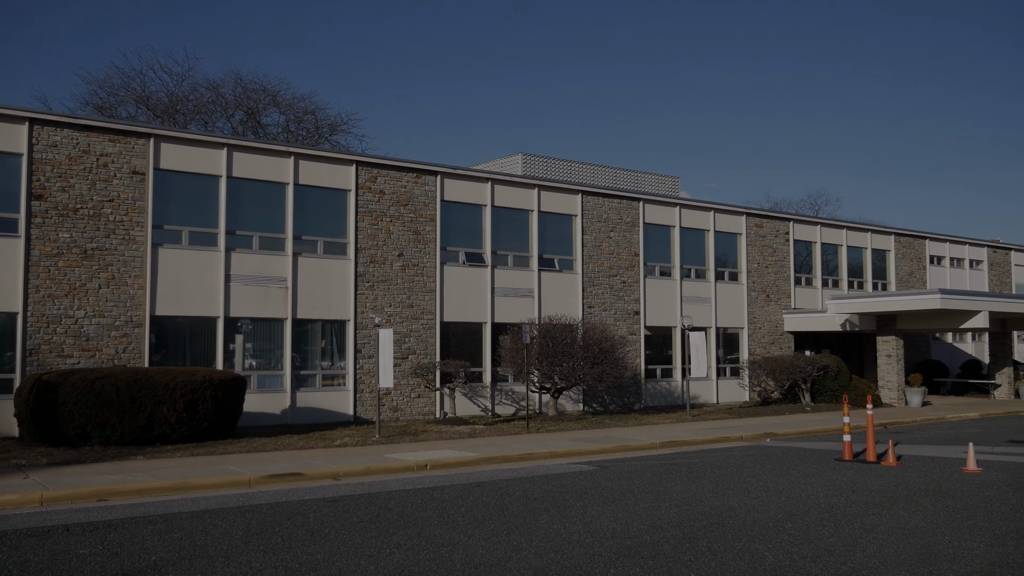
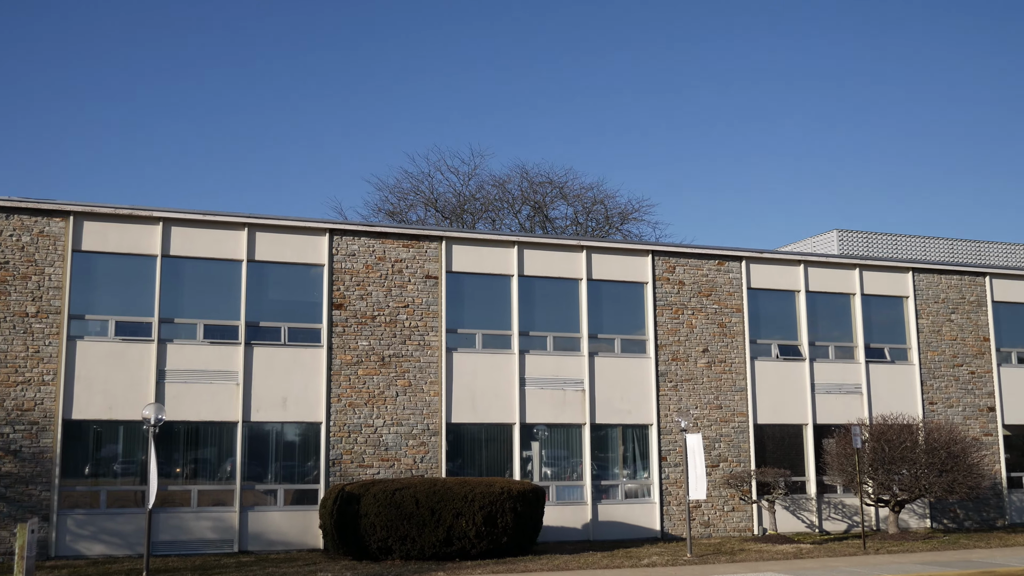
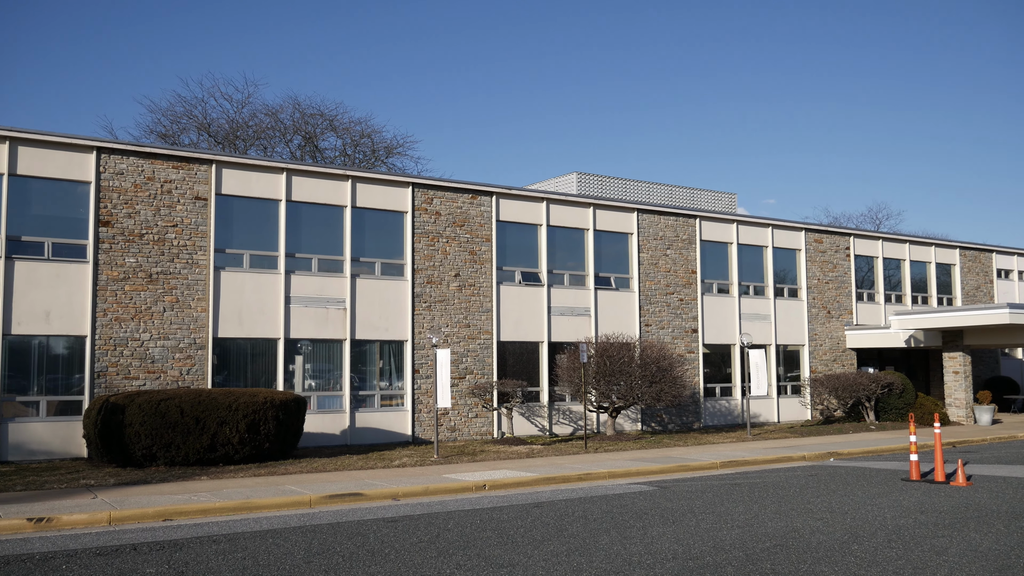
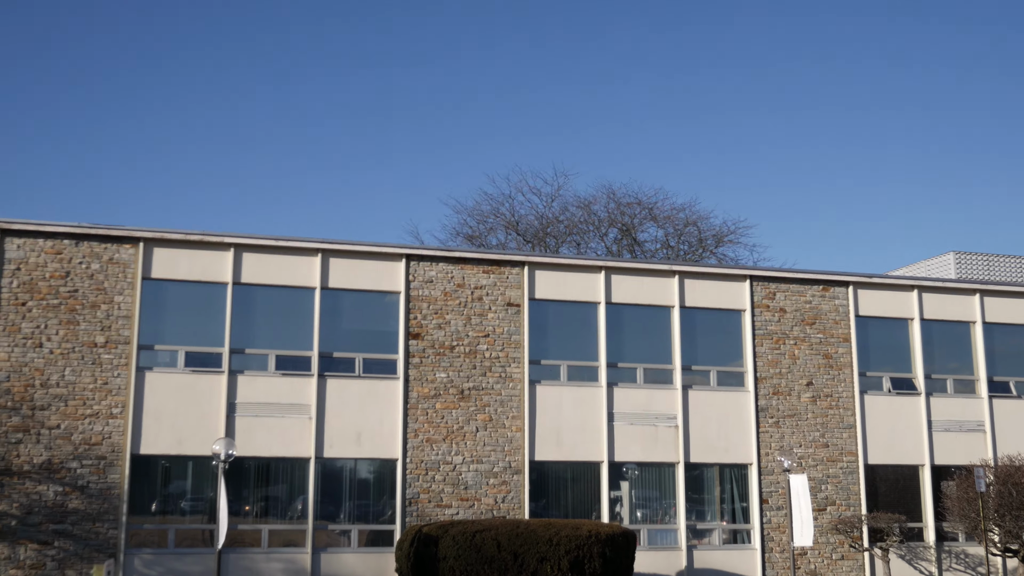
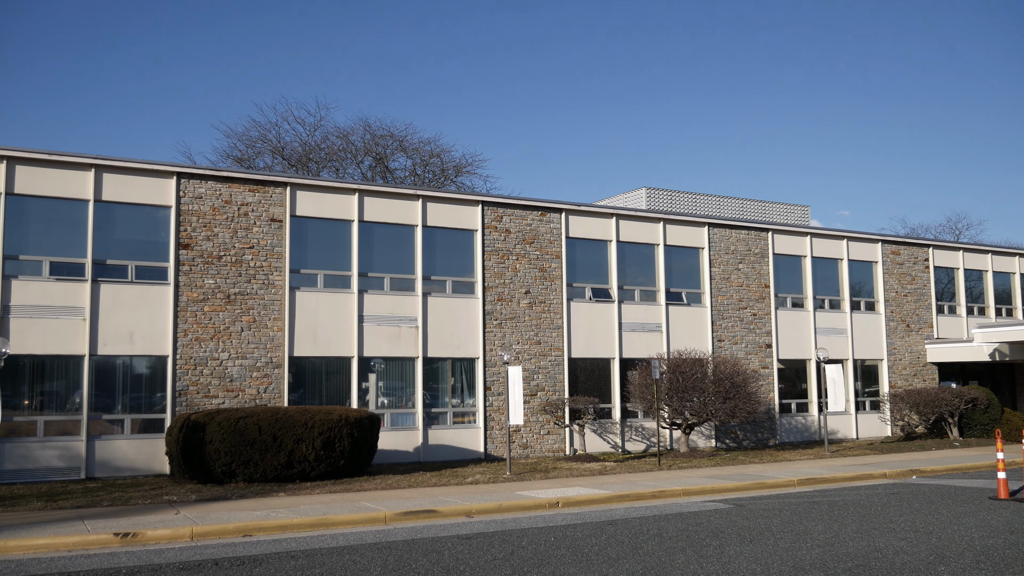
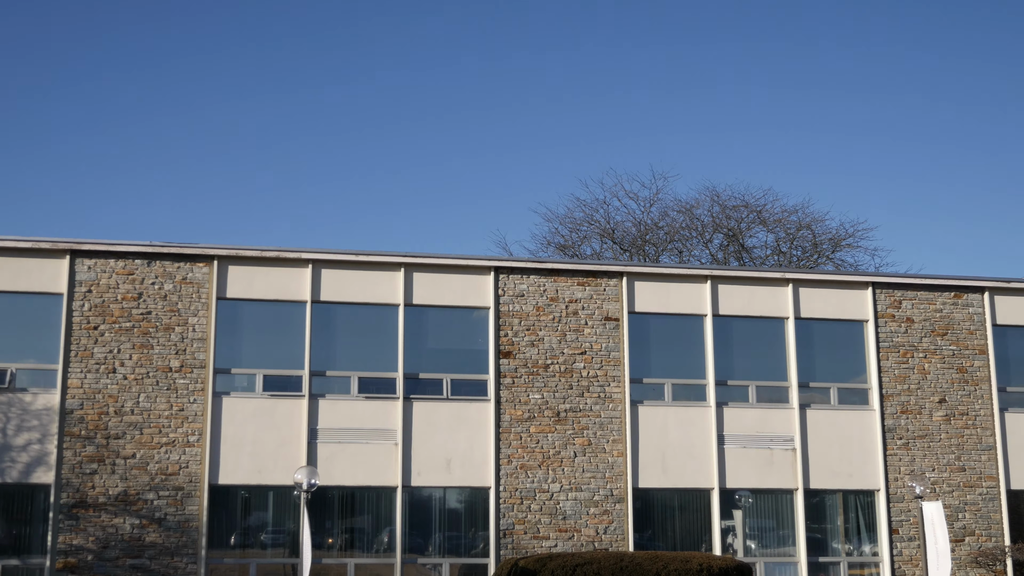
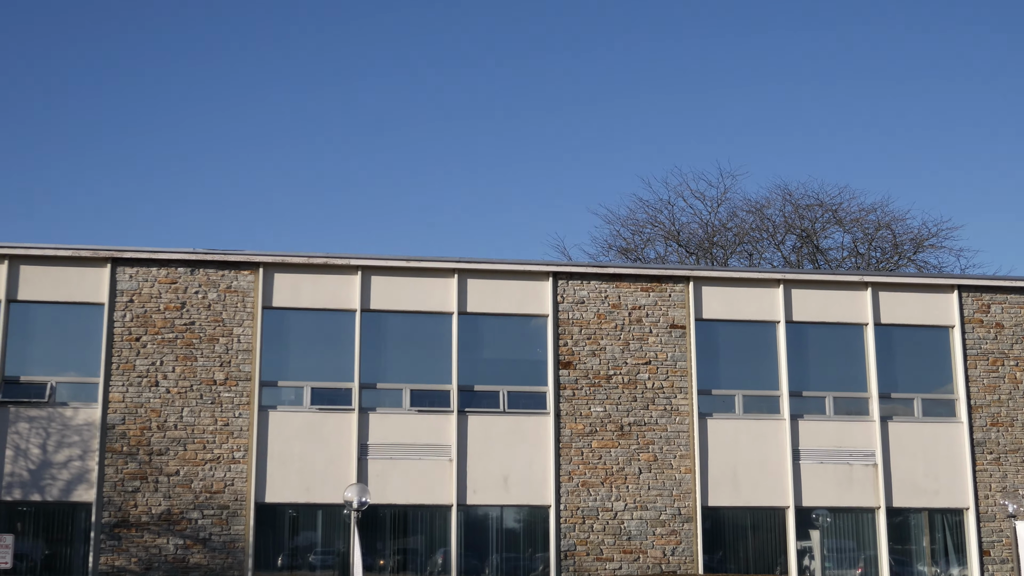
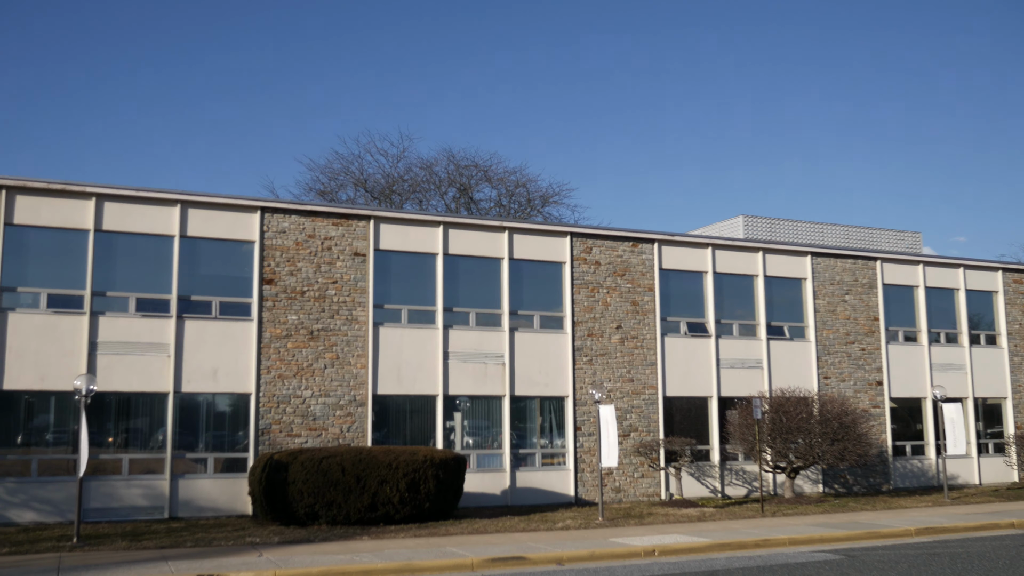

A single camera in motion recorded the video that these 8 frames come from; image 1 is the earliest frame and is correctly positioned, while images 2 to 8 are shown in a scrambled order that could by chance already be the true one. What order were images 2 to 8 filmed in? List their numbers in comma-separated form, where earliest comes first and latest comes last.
3, 5, 8, 2, 4, 6, 7
